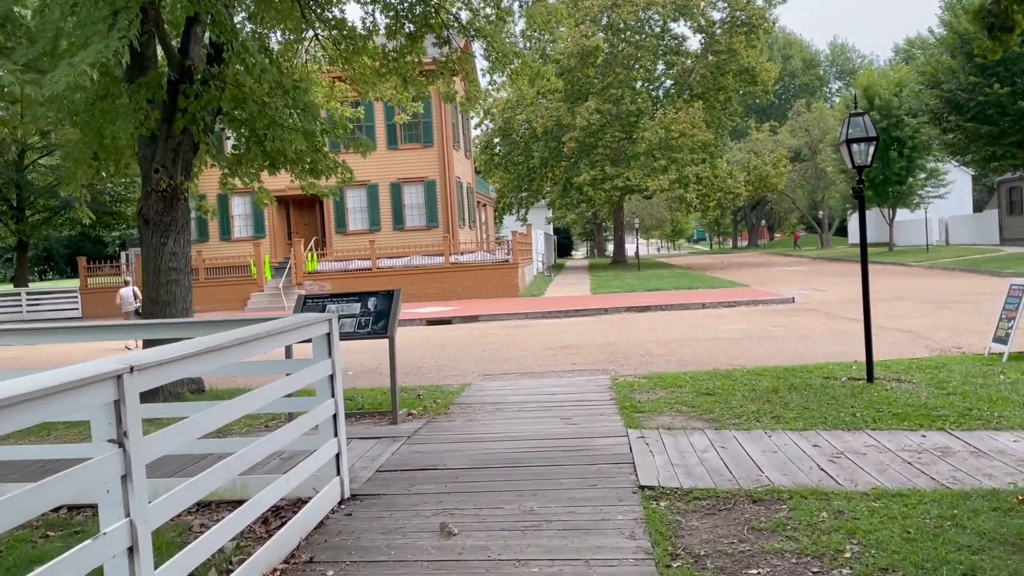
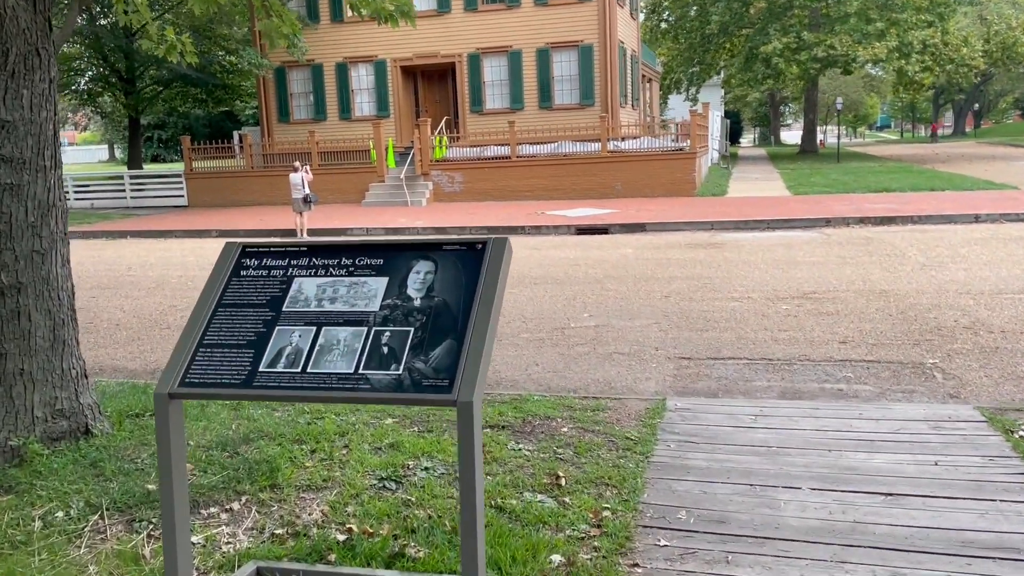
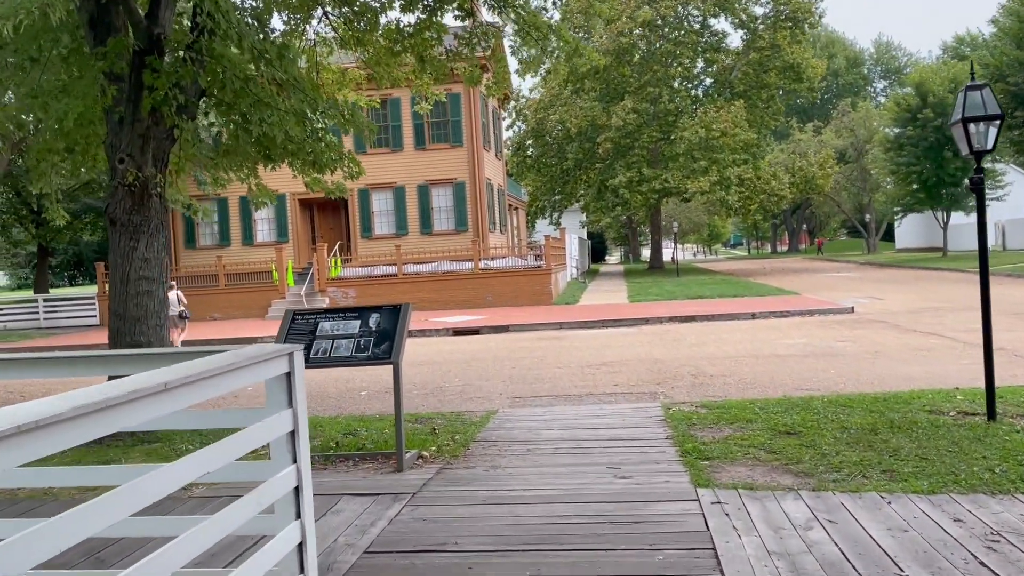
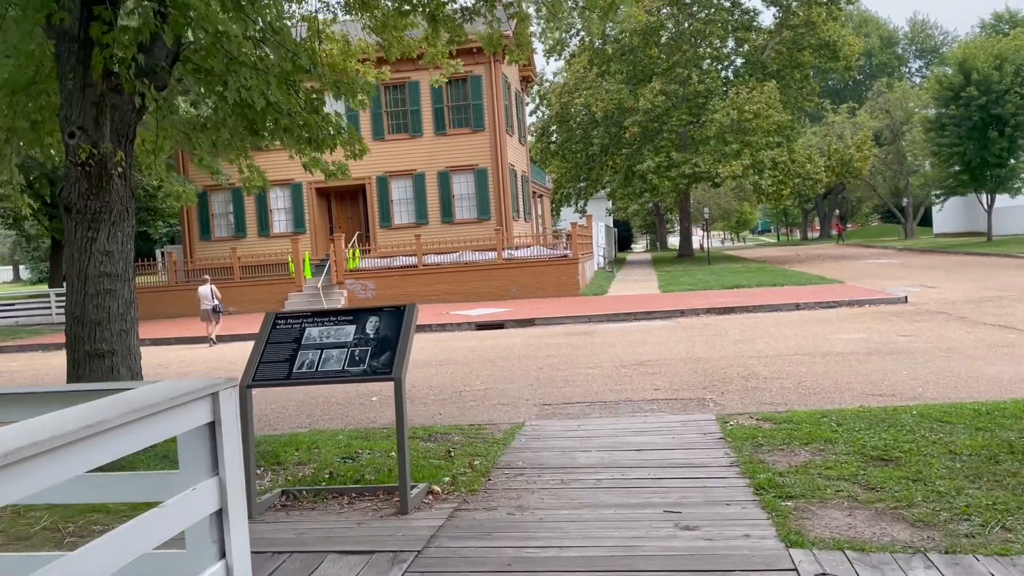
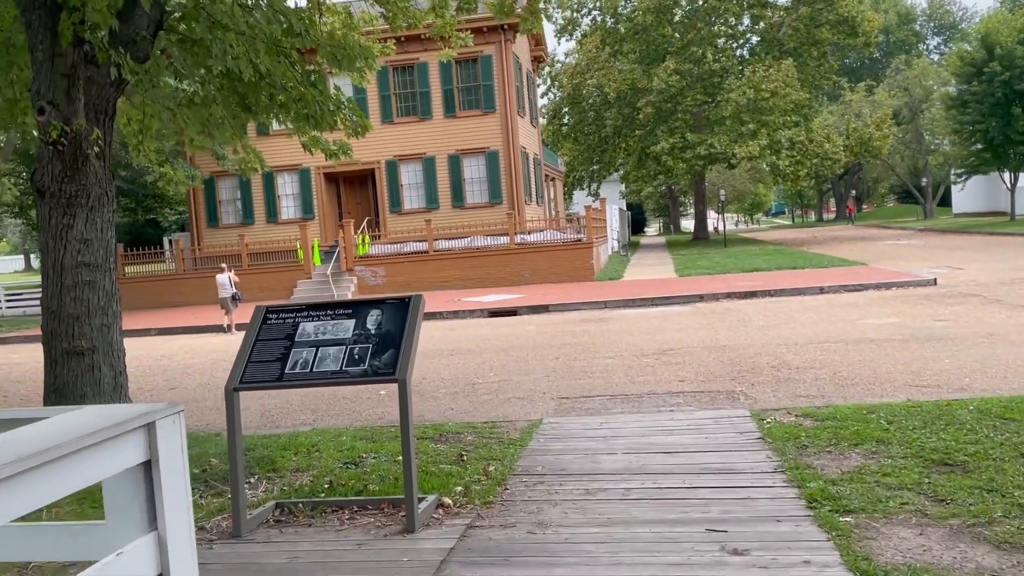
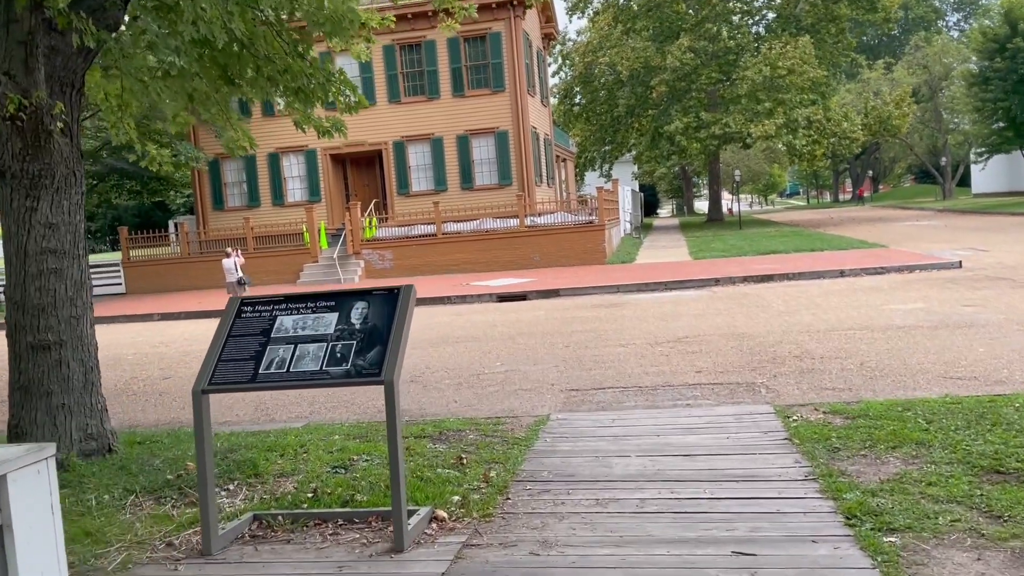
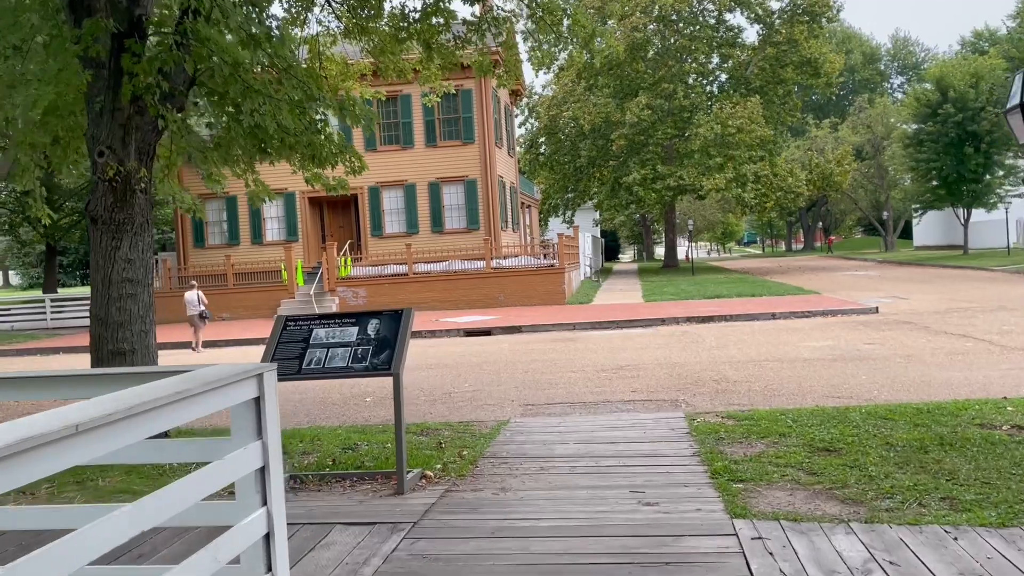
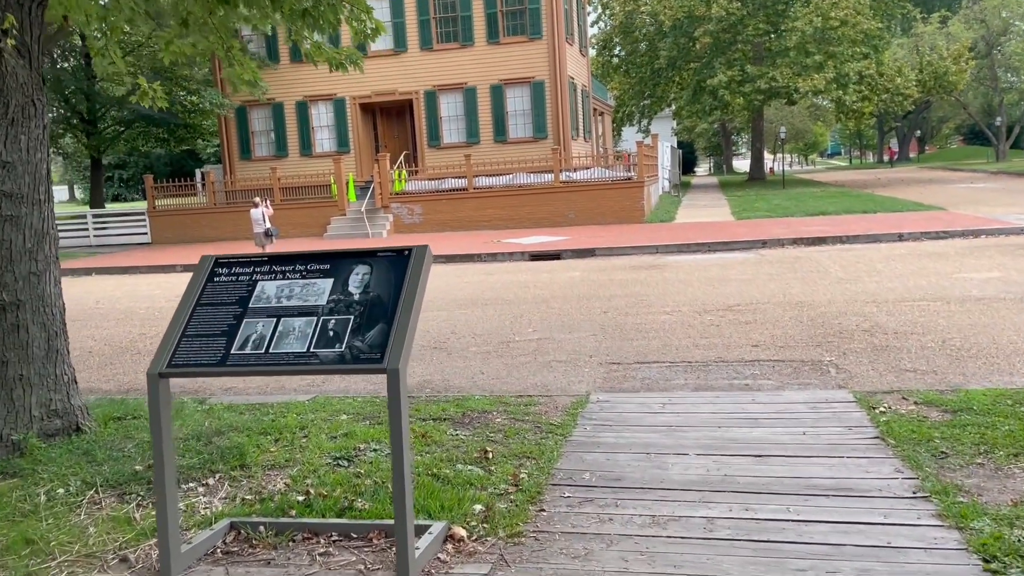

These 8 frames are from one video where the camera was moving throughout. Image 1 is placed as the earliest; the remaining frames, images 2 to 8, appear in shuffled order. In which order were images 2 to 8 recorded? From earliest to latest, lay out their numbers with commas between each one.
3, 7, 4, 5, 6, 8, 2
